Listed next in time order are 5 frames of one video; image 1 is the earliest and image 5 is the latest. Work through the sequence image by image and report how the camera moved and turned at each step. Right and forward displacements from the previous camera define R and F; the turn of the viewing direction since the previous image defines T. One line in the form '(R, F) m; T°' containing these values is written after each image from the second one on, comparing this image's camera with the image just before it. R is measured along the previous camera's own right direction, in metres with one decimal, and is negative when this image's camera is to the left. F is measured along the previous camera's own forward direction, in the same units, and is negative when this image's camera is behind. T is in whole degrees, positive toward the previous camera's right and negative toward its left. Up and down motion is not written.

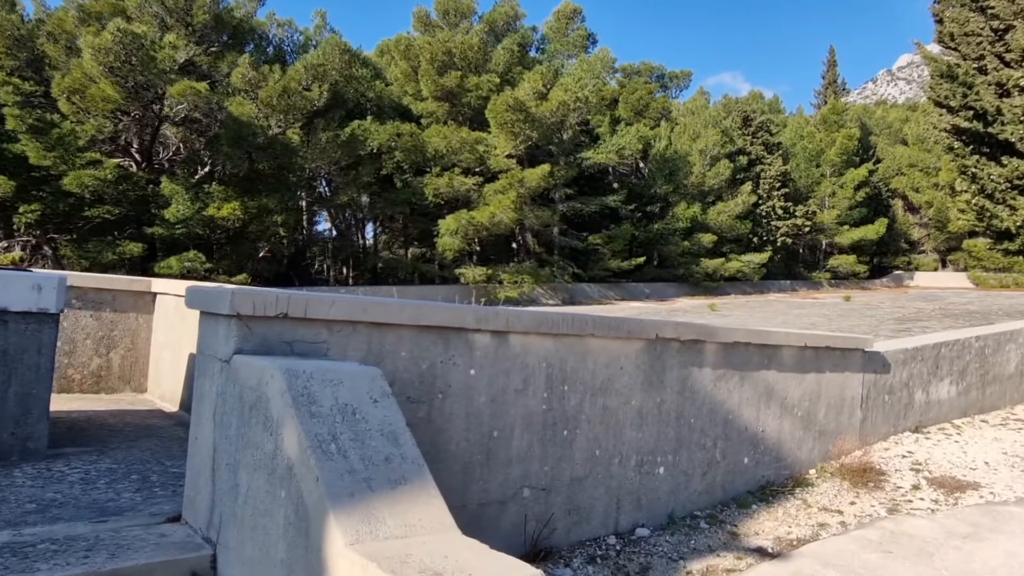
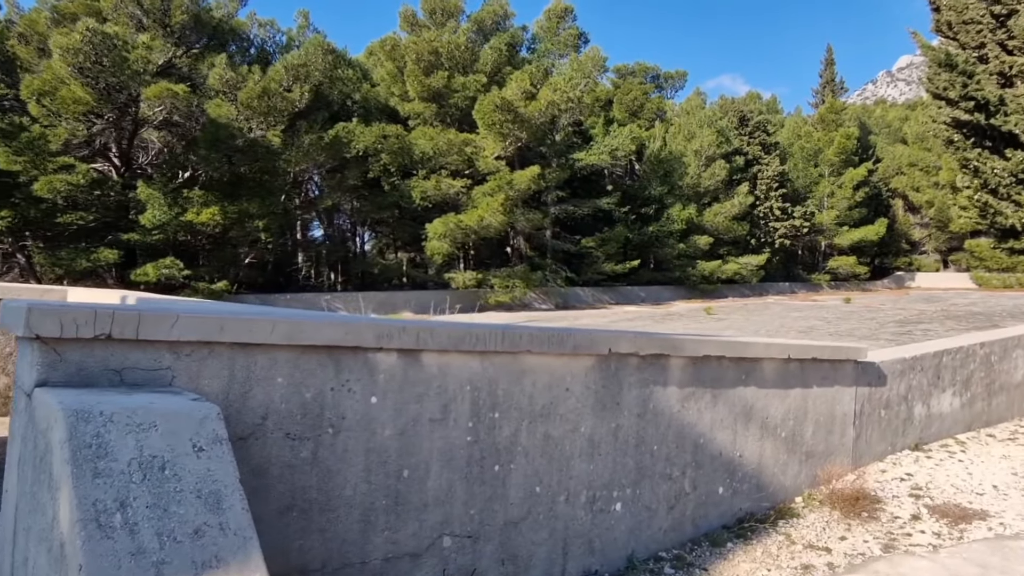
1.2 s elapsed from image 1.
(+0.3, +0.5) m; 0°
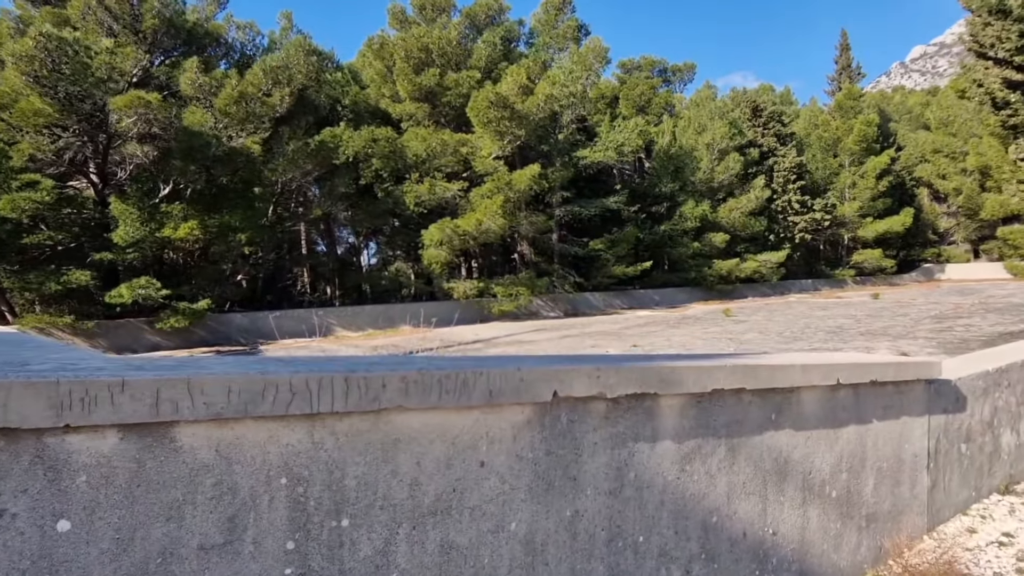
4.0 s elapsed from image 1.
(+0.4, +1.2) m; -2°
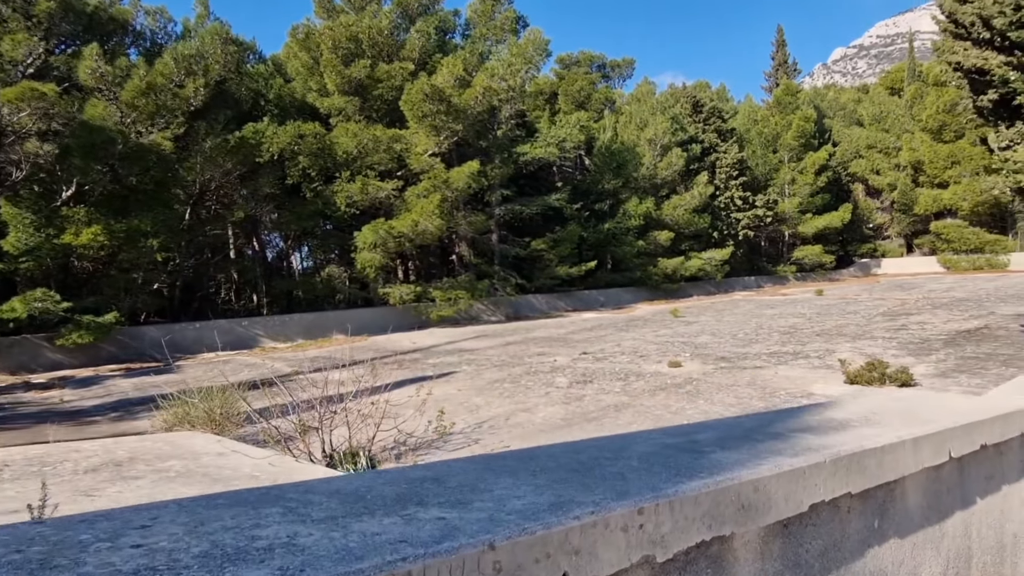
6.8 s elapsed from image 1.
(0.0, +1.0) m; +5°
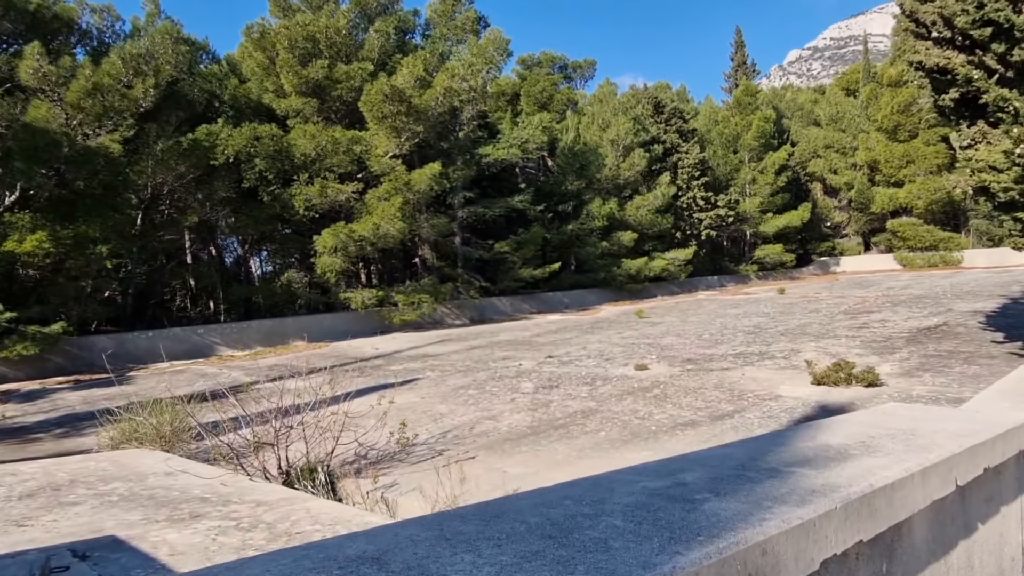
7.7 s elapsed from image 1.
(0.0, +0.2) m; +3°
